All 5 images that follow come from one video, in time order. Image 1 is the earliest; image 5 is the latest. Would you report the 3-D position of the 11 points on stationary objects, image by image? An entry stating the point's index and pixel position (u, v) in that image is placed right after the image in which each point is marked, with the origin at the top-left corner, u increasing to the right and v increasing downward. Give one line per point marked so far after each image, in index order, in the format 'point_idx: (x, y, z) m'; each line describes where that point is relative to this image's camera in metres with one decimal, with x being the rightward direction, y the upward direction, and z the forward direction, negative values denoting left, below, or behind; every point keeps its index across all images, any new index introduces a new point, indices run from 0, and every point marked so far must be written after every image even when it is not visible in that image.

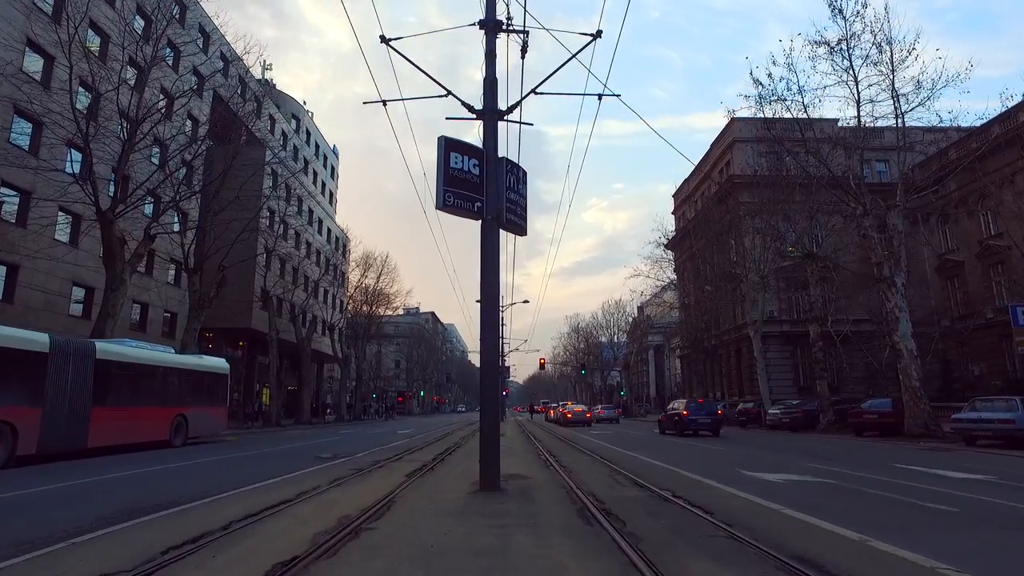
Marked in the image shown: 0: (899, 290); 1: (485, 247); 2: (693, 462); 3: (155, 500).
0: (+11.8, -0.1, +19.4) m
1: (-0.4, +0.5, +8.2) m
2: (+4.1, -4.0, +14.2) m
3: (-4.4, -2.6, +7.8) m
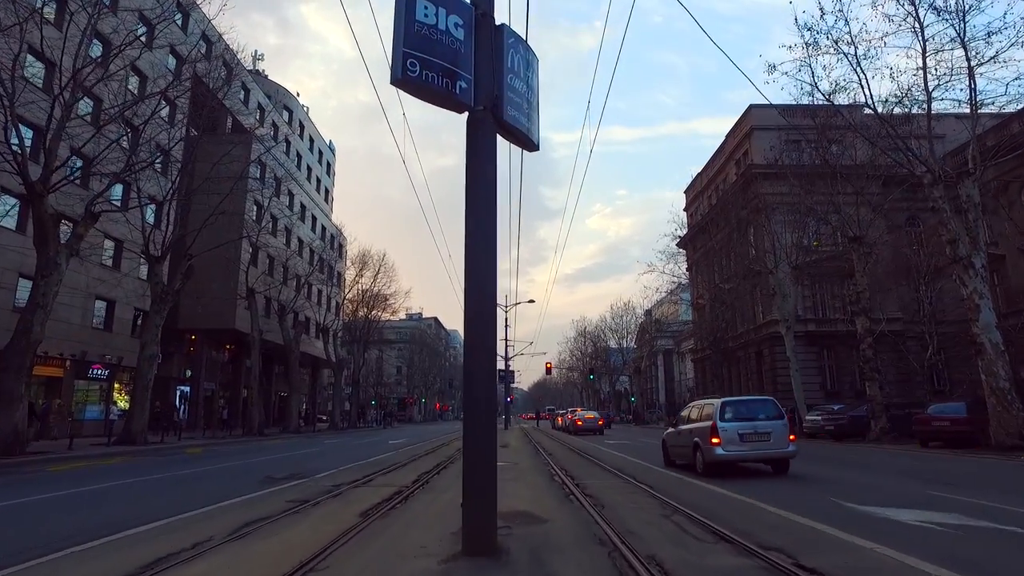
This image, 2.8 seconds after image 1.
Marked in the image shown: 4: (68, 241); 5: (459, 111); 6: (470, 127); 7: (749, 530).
0: (+11.9, +0.4, +16.2) m
1: (-0.3, +1.1, +5.1) m
2: (+4.2, -3.5, +11.1) m
3: (-4.3, -2.1, +4.7) m
4: (-12.2, +1.3, +17.5) m
5: (-0.4, +1.4, +5.1) m
6: (-0.3, +1.3, +5.2) m
7: (+2.3, -2.2, +6.1) m
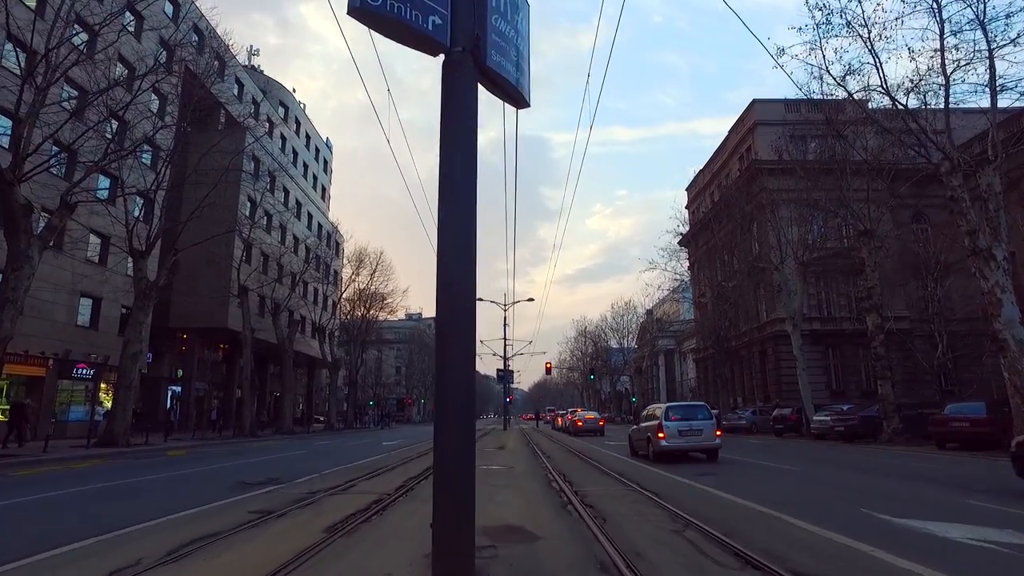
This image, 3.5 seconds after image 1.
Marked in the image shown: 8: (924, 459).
0: (+11.8, +0.5, +15.4) m
1: (-0.4, +1.2, +4.3) m
2: (+4.1, -3.4, +10.2) m
3: (-4.4, -1.9, +3.9) m
4: (-12.3, +1.4, +16.7) m
5: (-0.5, +1.6, +4.3) m
6: (-0.4, +1.5, +4.3) m
7: (+2.2, -2.1, +5.3) m
8: (+10.2, -4.2, +15.8) m
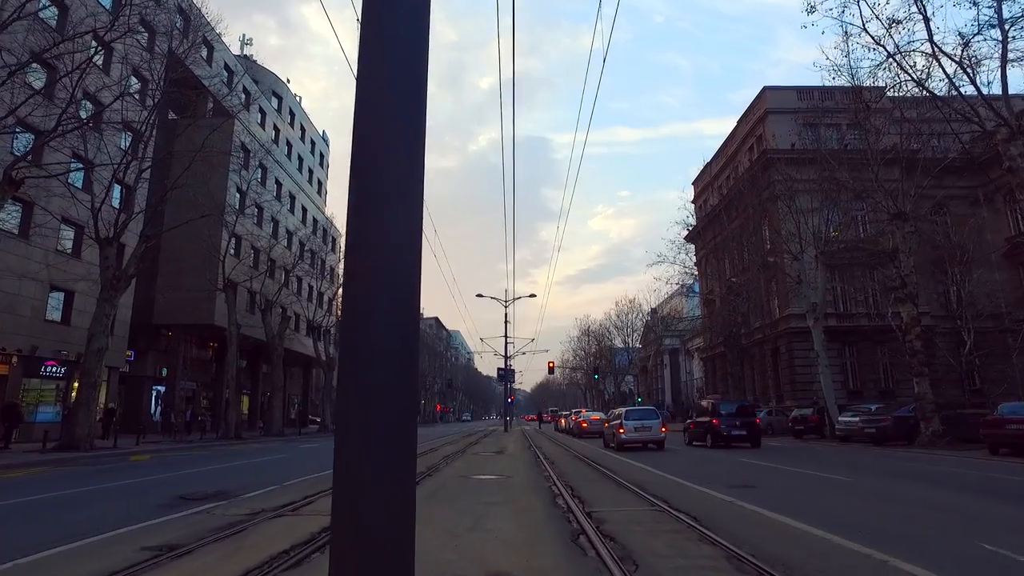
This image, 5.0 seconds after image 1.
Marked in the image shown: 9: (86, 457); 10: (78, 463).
0: (+11.7, +0.9, +13.5) m
1: (-0.5, +1.6, +2.5) m
2: (+4.1, -3.0, +8.4) m
3: (-4.5, -1.6, +2.1) m
4: (-12.3, +1.8, +14.9) m
5: (-0.6, +2.0, +2.5) m
6: (-0.5, +1.8, +2.5) m
7: (+2.1, -1.7, +3.4) m
8: (+10.1, -3.9, +13.9) m
9: (-12.1, -4.8, +18.1) m
10: (-11.5, -4.6, +16.9) m
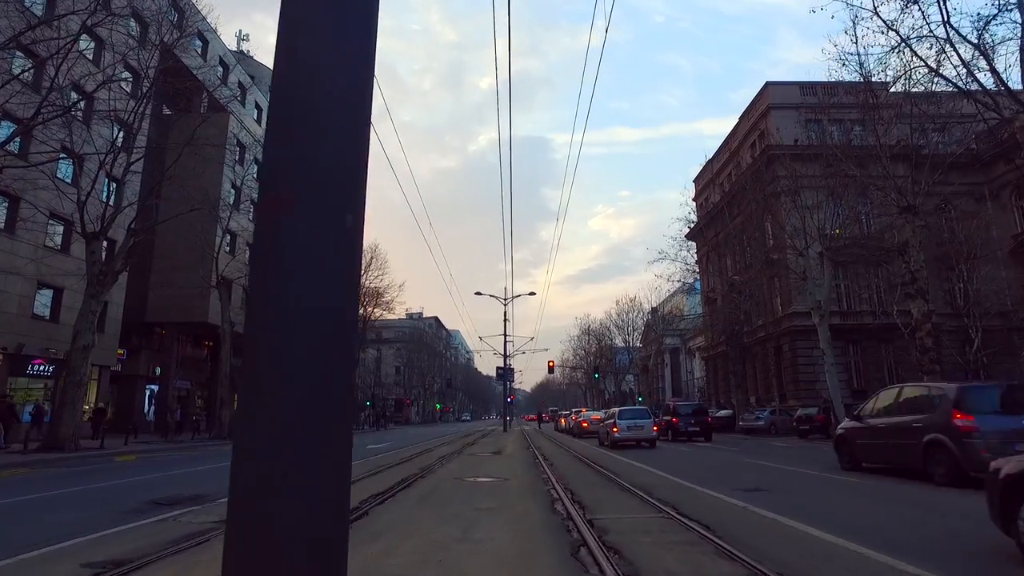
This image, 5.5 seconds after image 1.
0: (+11.7, +1.0, +13.0) m
1: (-0.6, +1.7, +1.9) m
2: (+4.0, -2.9, +7.8) m
3: (-4.6, -1.5, +1.5) m
4: (-12.4, +1.9, +14.3) m
5: (-0.7, +2.1, +1.9) m
6: (-0.6, +2.0, +1.9) m
7: (+2.0, -1.6, +2.9) m
8: (+10.1, -3.7, +13.4) m
9: (-12.1, -4.6, +17.5) m
10: (-11.6, -4.5, +16.3) m
